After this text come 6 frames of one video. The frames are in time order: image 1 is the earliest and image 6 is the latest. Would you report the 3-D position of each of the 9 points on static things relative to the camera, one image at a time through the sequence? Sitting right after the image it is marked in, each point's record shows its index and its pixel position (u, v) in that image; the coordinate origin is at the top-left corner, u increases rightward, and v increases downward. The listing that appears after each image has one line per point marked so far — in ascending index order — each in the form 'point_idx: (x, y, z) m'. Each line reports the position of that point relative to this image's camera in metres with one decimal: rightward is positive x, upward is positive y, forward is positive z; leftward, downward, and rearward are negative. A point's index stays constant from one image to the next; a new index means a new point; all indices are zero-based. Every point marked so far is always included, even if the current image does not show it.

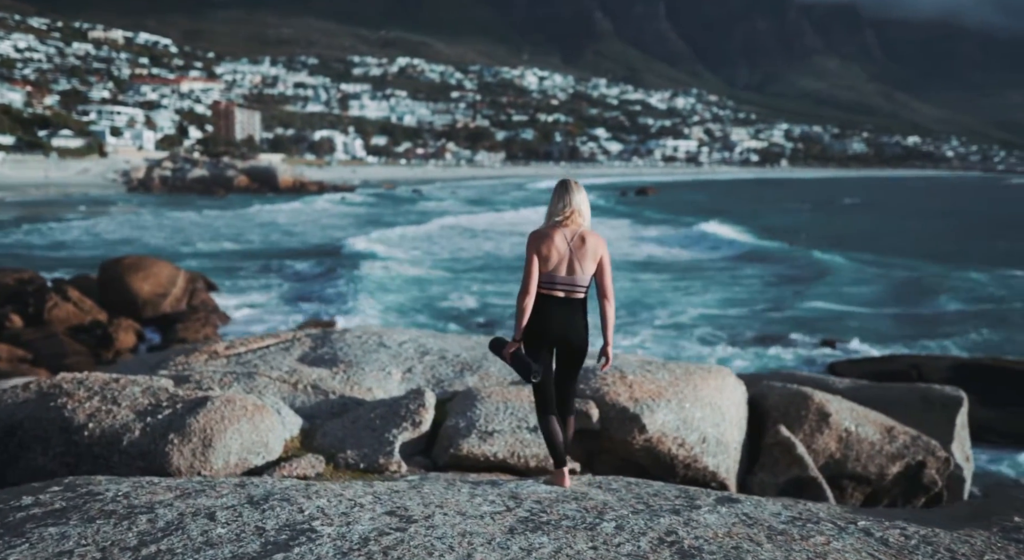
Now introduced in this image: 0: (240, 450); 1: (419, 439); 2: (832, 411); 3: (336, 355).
0: (-1.5, -1.0, +4.9) m
1: (-0.6, -0.9, +5.2) m
2: (+2.3, -1.0, +6.3) m
3: (-1.3, -0.6, +6.6) m
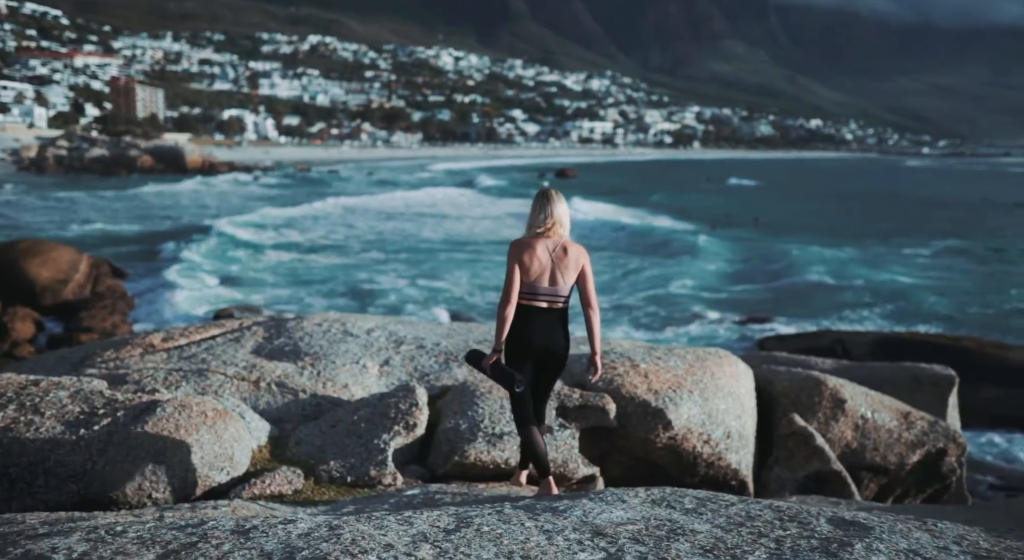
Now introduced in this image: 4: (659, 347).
0: (-1.5, -0.9, +4.0) m
1: (-0.5, -0.8, +4.4) m
2: (+2.3, -0.8, +5.9) m
3: (-1.4, -0.4, +5.8) m
4: (+1.0, -0.4, +5.7) m
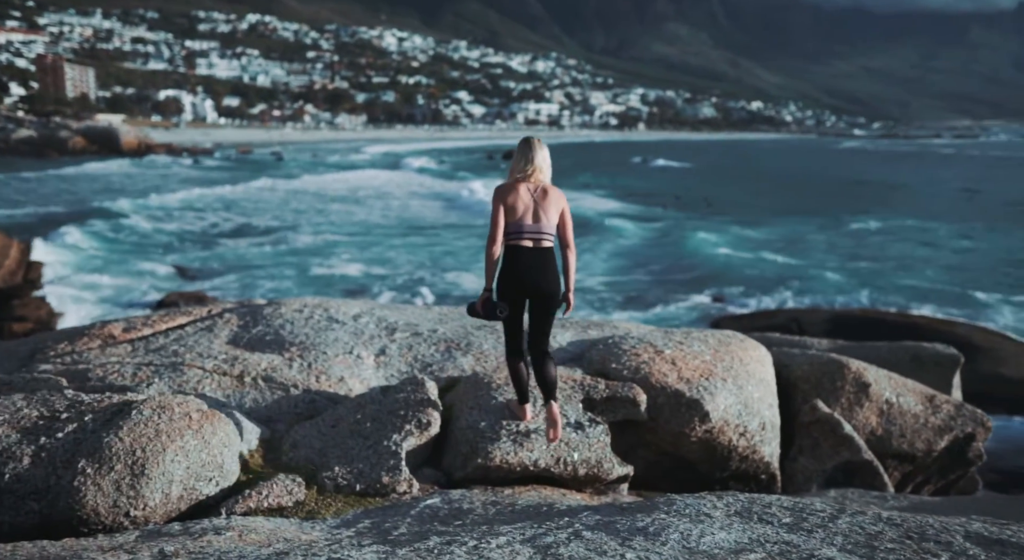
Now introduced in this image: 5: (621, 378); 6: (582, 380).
0: (-1.3, -0.8, +3.5) m
1: (-0.4, -0.7, +3.9) m
2: (+2.3, -0.6, +5.5) m
3: (-1.4, -0.3, +5.2) m
4: (+1.0, -0.3, +5.3) m
5: (+0.5, -0.5, +4.4) m
6: (+0.3, -0.5, +4.3) m
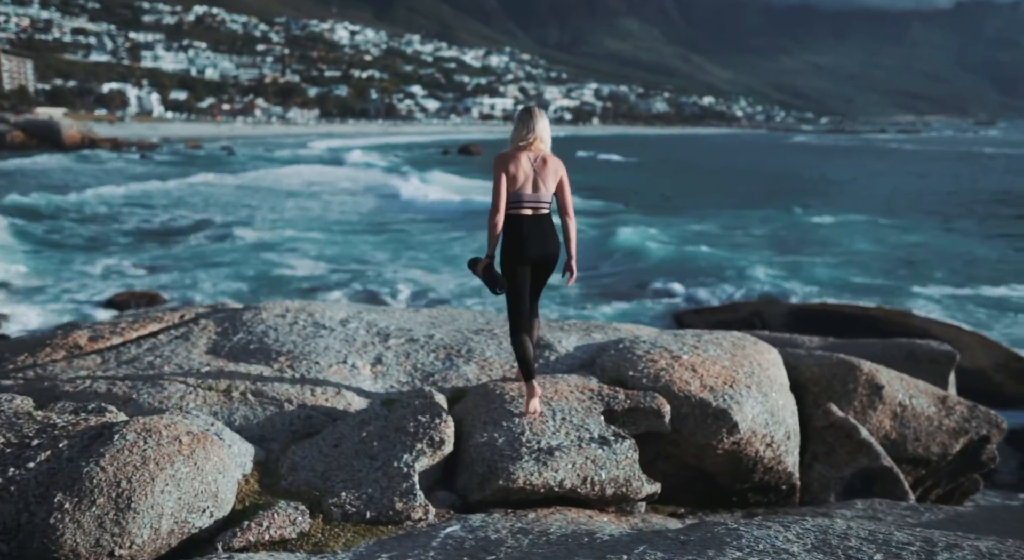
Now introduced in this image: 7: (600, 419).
0: (-1.2, -0.8, +3.1) m
1: (-0.3, -0.8, +3.6) m
2: (+2.3, -0.6, +5.3) m
3: (-1.4, -0.4, +4.9) m
4: (+1.0, -0.3, +5.0) m
5: (+0.6, -0.5, +4.1) m
6: (+0.4, -0.5, +4.0) m
7: (+0.4, -0.6, +3.8) m
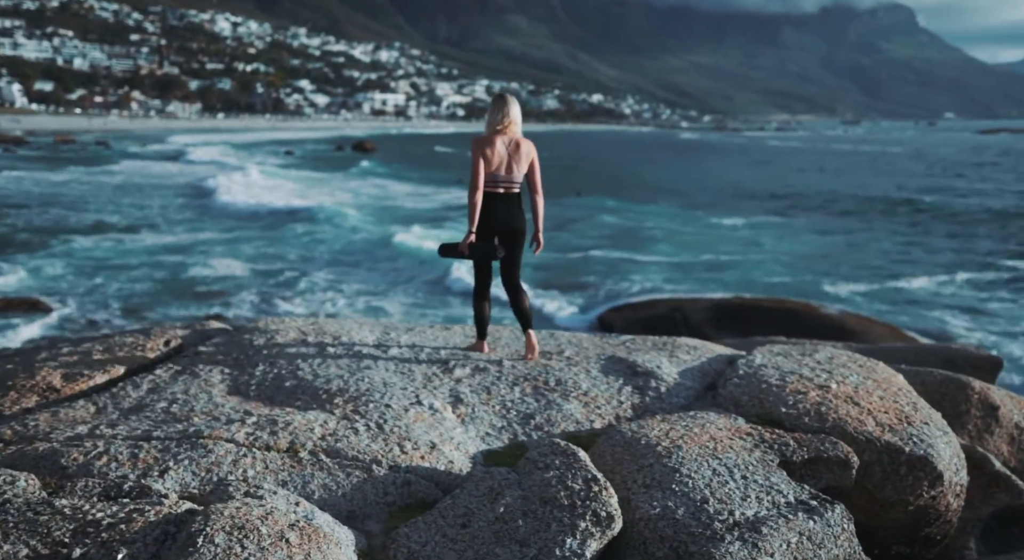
0: (-0.5, -0.9, +2.2) m
1: (+0.3, -0.9, +2.8) m
2: (+2.7, -0.7, +4.8) m
3: (-0.9, -0.5, +3.9) m
4: (+1.4, -0.4, +4.4) m
5: (+1.1, -0.6, +3.4) m
6: (+0.9, -0.6, +3.3) m
7: (+1.0, -0.7, +3.0) m
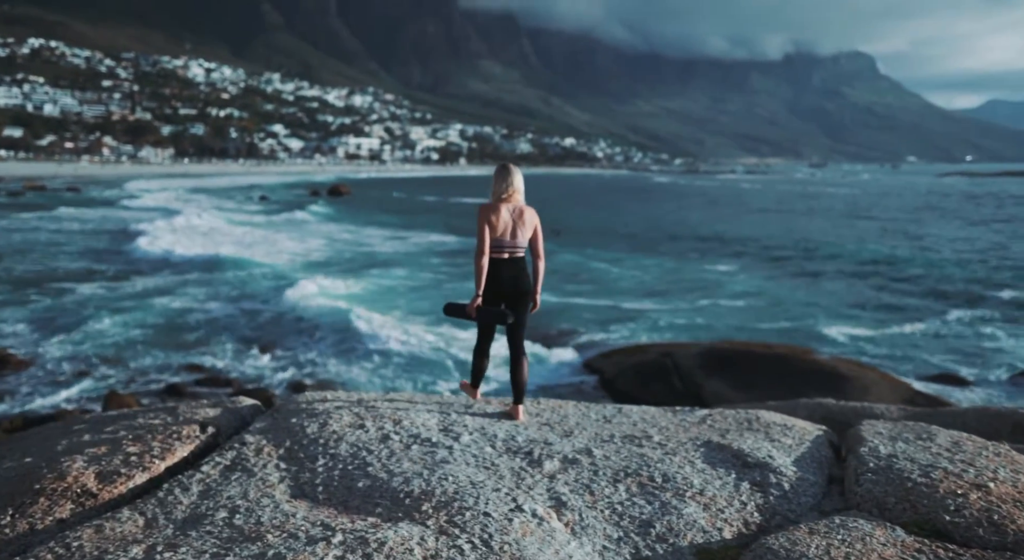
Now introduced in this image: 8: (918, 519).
0: (-0.1, -1.2, +1.7) m
1: (+0.7, -1.1, +2.3) m
2: (+3.1, -1.0, +4.4) m
3: (-0.5, -0.8, +3.4) m
4: (+1.8, -0.7, +4.0) m
5: (+1.6, -0.9, +2.9) m
6: (+1.4, -0.9, +2.8) m
7: (+1.4, -1.0, +2.6) m
8: (+1.4, -0.9, +3.1) m
